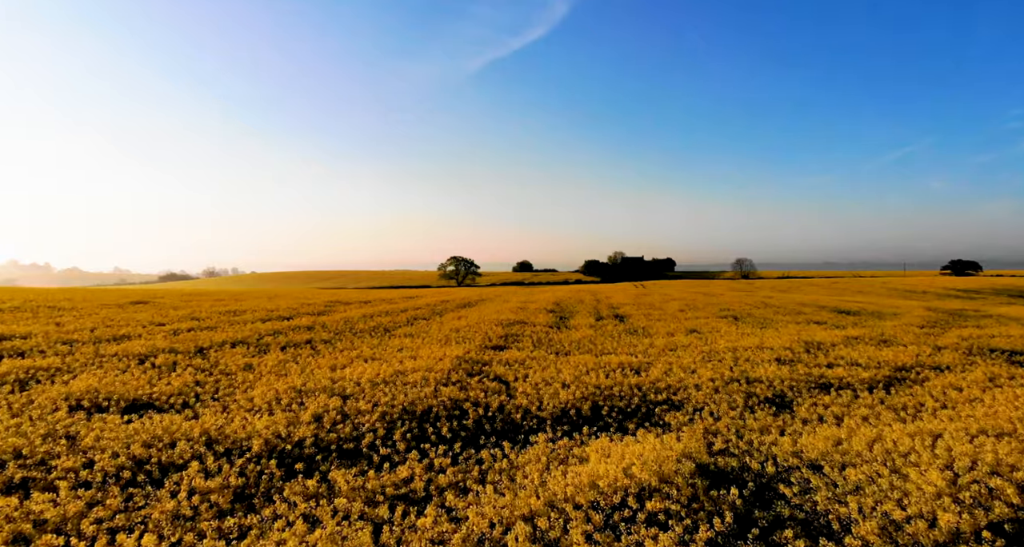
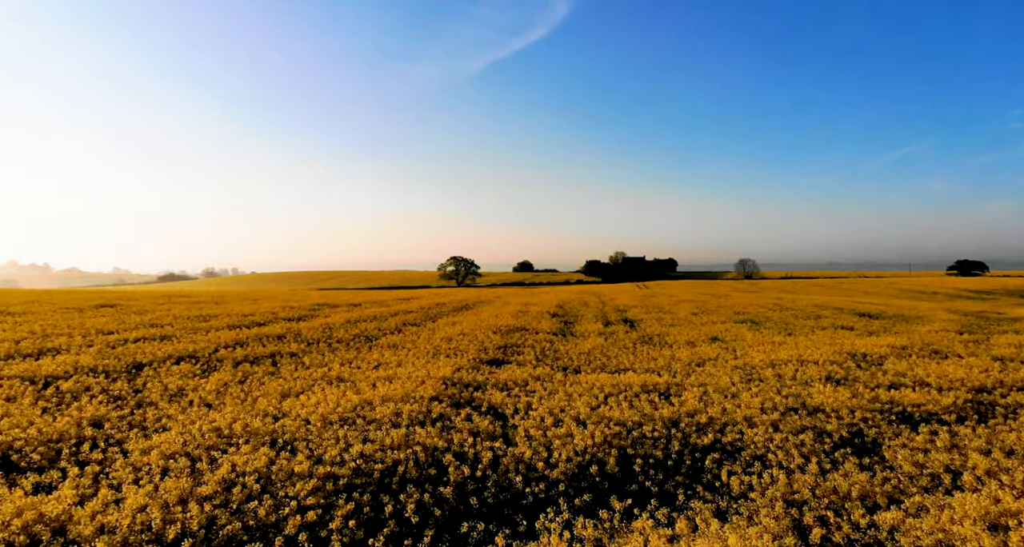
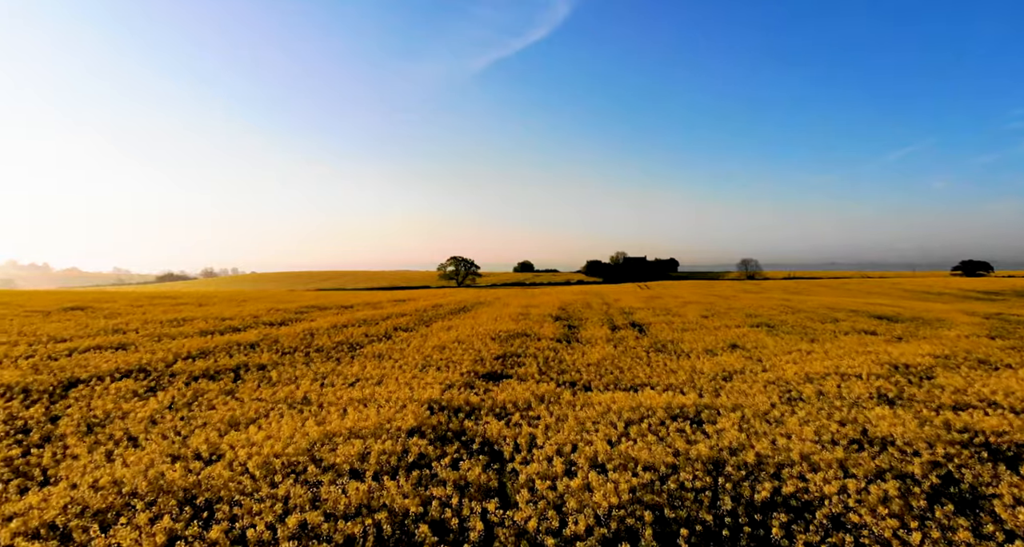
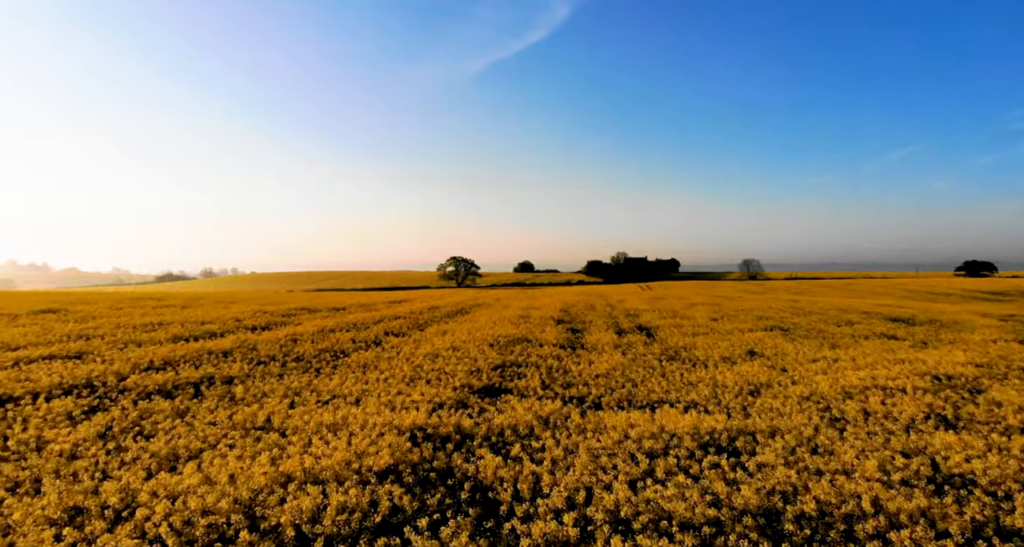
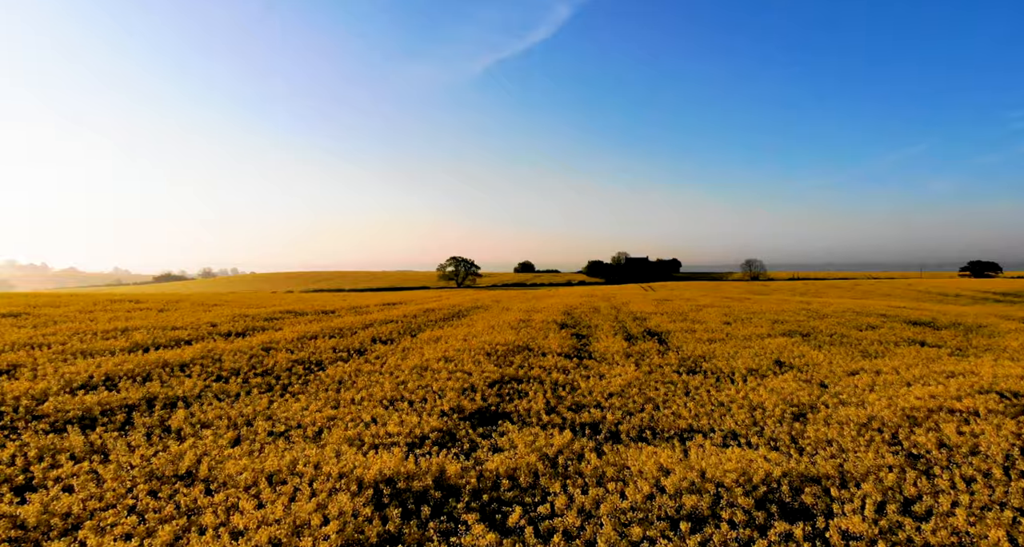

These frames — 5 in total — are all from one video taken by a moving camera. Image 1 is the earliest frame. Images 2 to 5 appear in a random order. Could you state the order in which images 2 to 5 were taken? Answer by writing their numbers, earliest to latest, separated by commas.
2, 3, 4, 5
